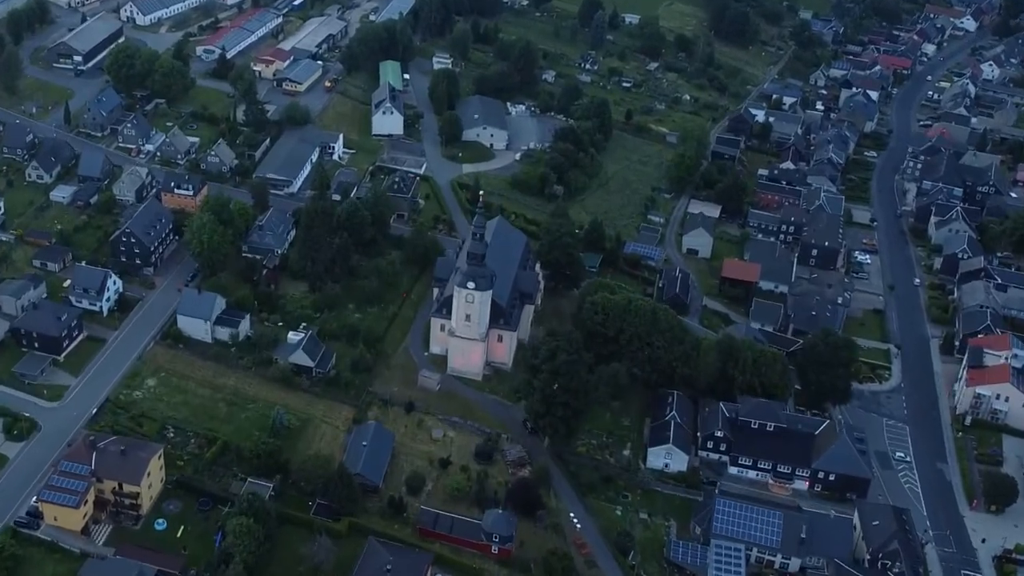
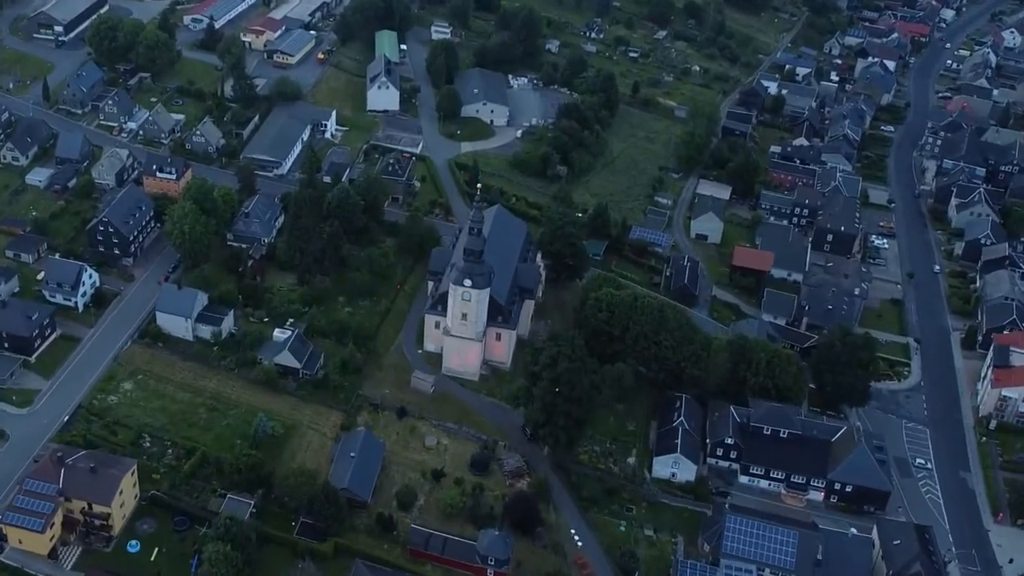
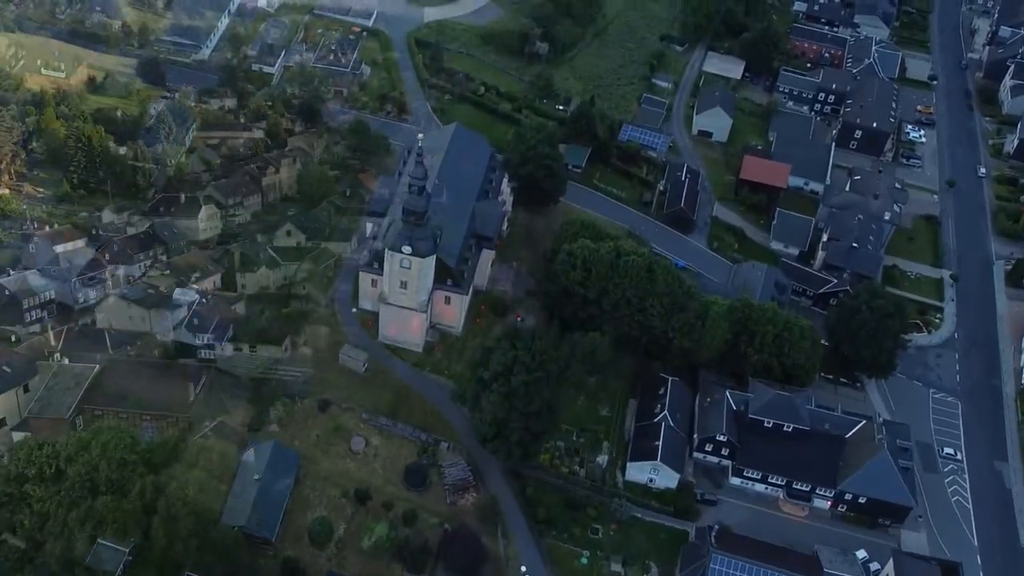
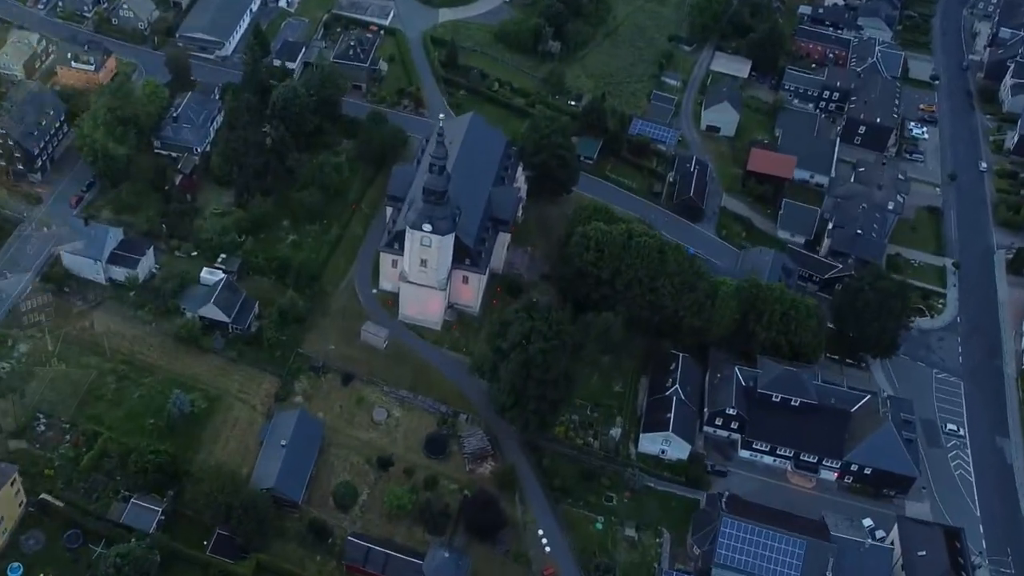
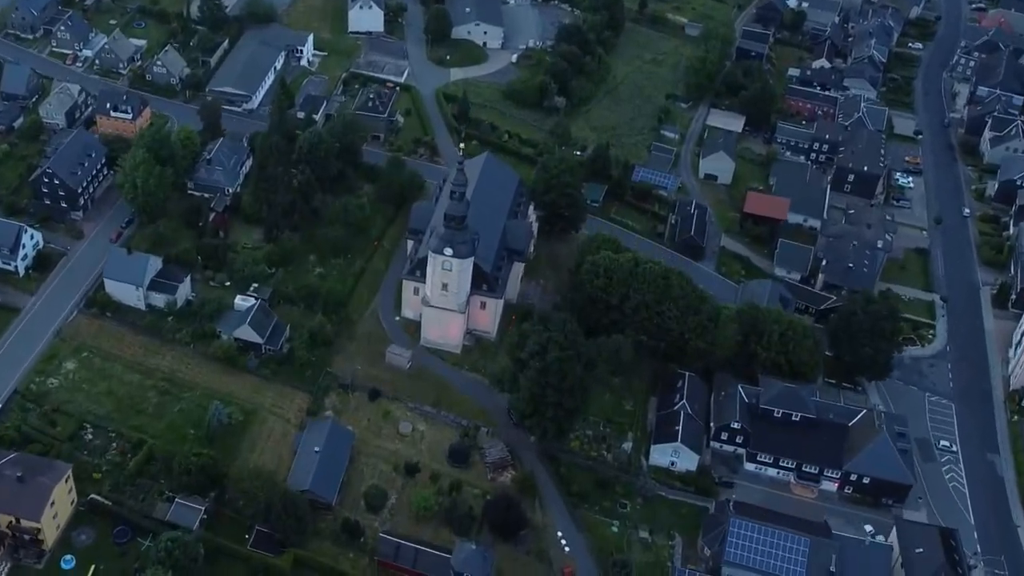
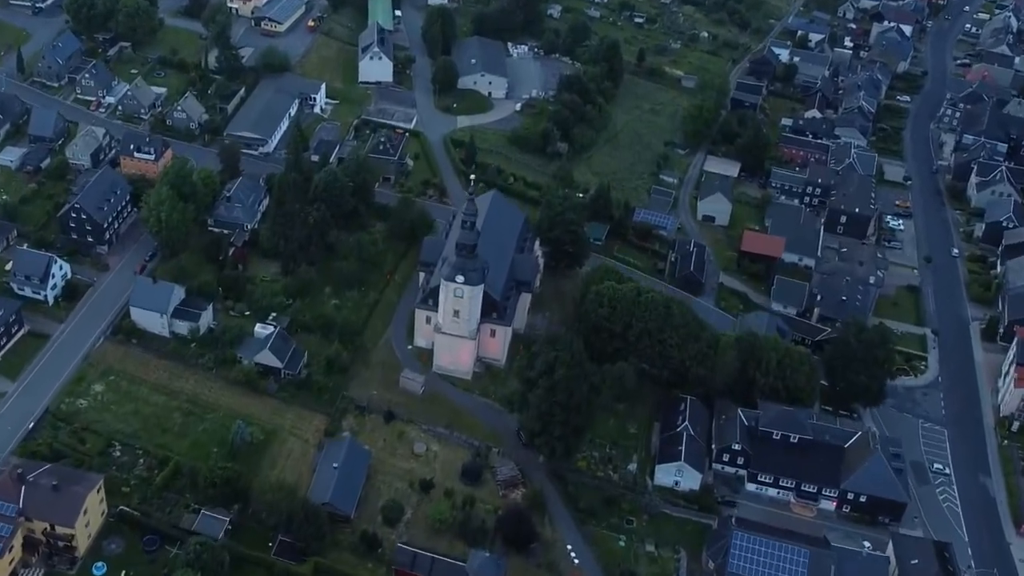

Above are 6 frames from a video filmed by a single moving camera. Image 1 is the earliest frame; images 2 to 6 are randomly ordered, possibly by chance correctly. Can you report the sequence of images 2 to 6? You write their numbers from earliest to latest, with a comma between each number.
2, 6, 5, 4, 3
